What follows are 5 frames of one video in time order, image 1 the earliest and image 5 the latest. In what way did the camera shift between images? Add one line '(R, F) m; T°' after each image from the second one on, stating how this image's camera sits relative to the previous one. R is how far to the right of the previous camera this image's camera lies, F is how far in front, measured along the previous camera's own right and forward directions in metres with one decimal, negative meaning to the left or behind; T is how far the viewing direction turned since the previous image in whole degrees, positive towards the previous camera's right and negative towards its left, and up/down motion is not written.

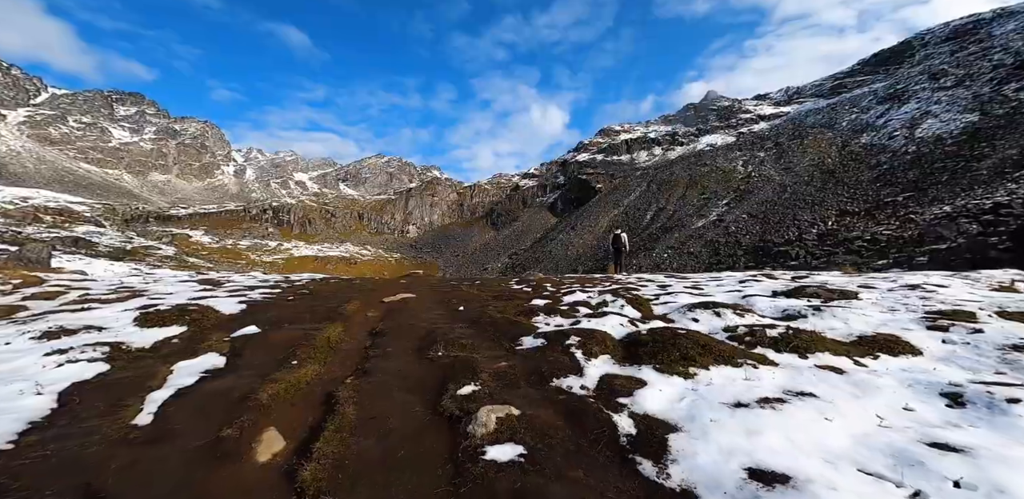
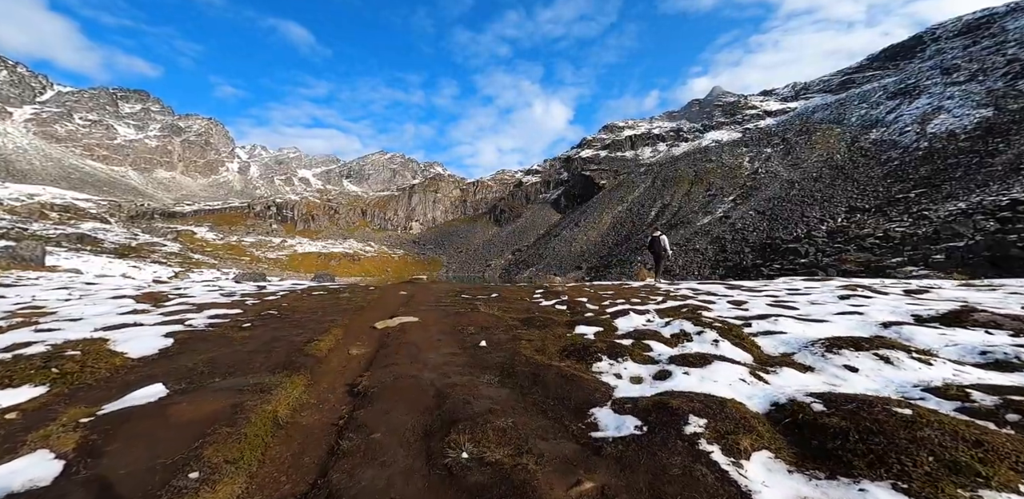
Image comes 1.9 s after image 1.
(-0.2, +0.9) m; 0°
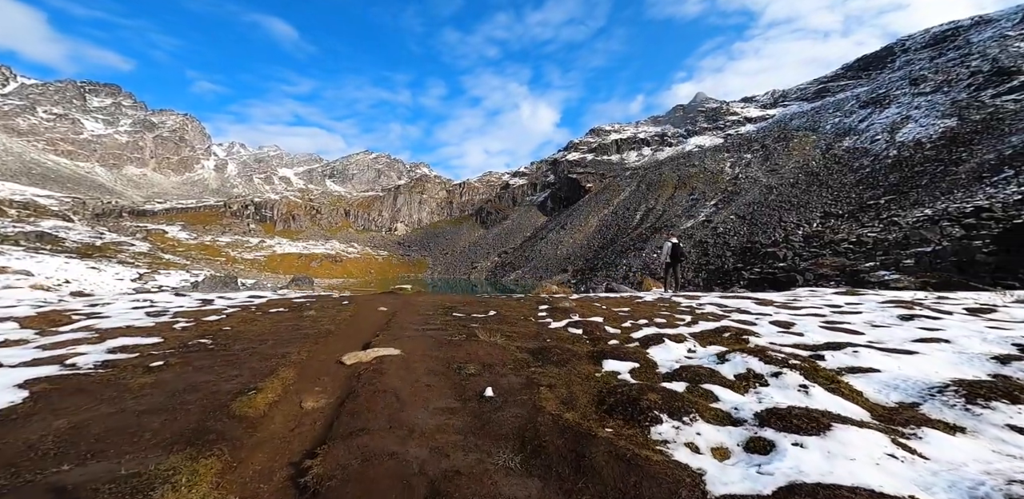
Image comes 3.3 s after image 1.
(-0.4, +2.2) m; +2°
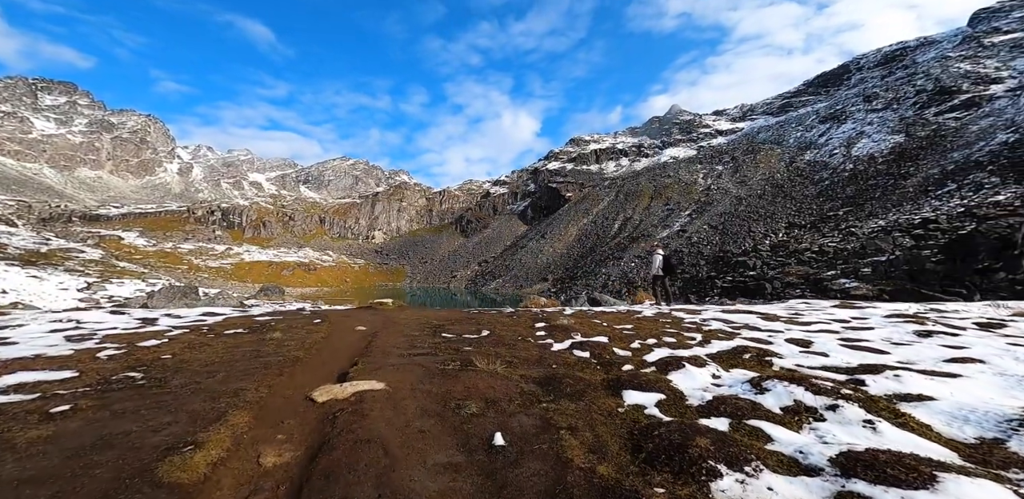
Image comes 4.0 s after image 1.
(-0.7, +1.7) m; +3°
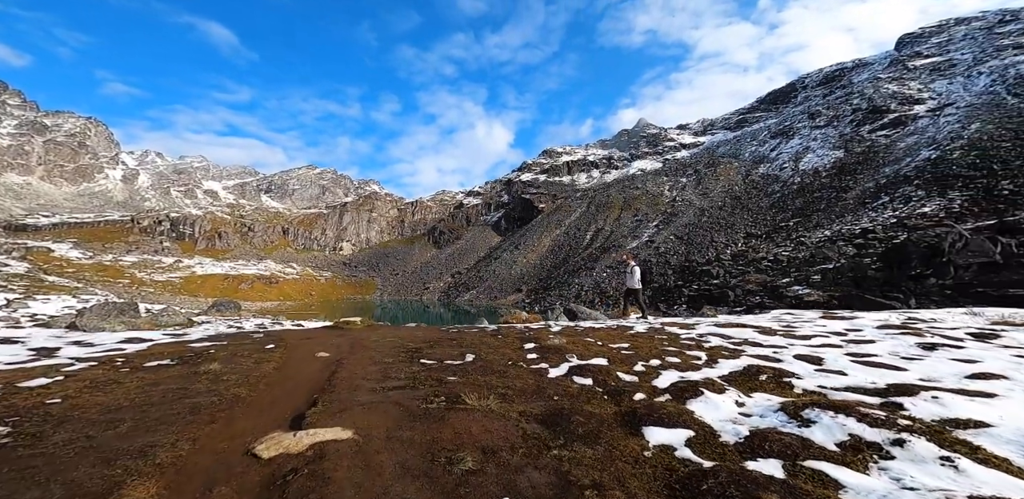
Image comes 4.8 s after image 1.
(-0.6, +1.7) m; +4°
